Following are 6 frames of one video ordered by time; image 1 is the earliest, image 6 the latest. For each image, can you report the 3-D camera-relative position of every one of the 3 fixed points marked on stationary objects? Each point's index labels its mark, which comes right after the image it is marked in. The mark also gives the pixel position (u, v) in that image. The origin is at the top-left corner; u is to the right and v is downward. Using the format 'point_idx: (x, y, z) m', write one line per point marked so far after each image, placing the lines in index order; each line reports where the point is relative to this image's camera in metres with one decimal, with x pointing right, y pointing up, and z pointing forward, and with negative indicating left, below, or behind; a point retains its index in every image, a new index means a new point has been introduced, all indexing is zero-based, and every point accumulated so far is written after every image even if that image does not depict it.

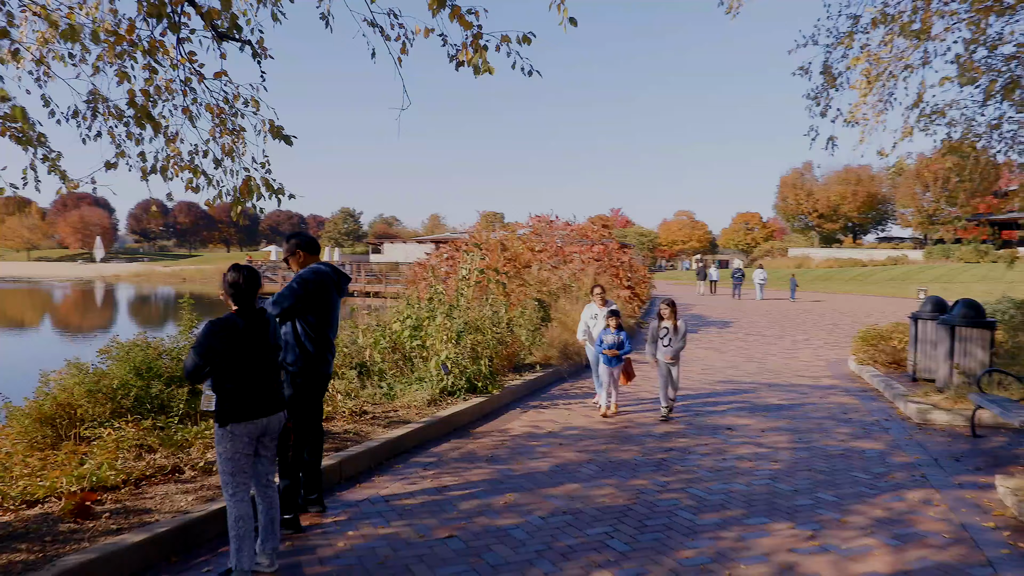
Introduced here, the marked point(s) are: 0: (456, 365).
0: (-0.7, -0.9, +8.5) m
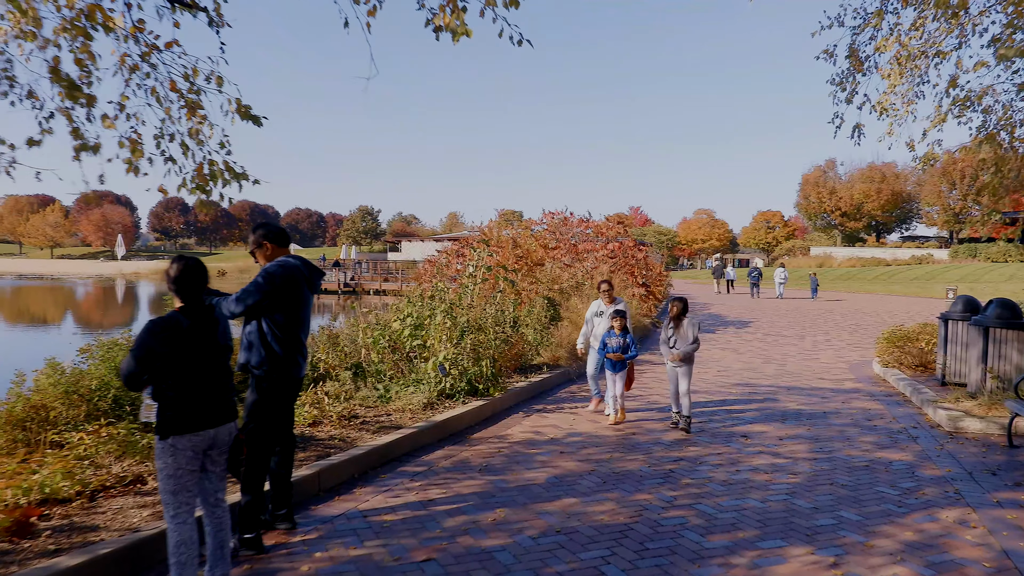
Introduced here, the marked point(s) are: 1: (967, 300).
0: (-0.6, -0.9, +8.1) m
1: (+5.9, -0.1, +9.3) m
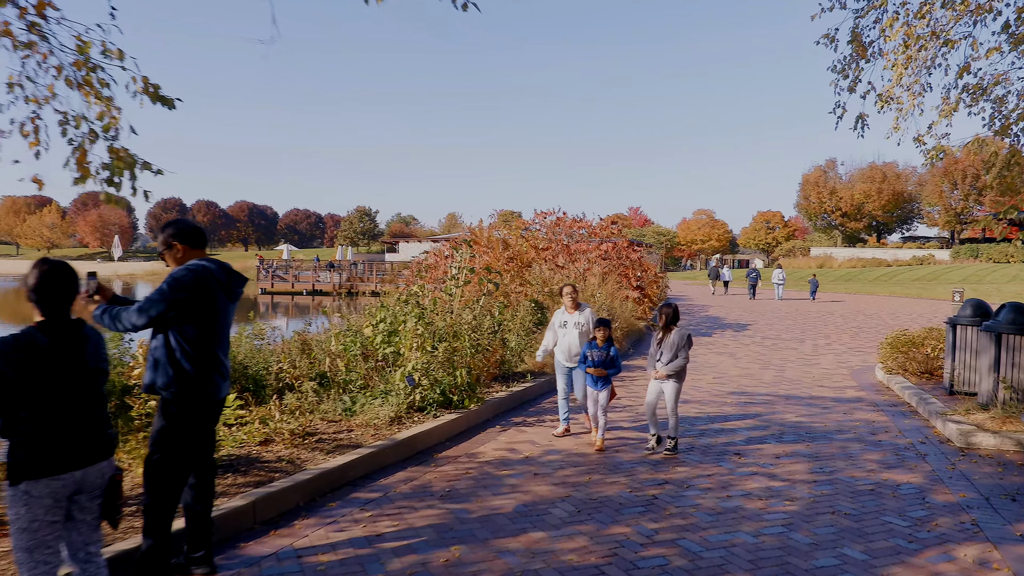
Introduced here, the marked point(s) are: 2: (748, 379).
0: (-0.9, -0.9, +7.5) m
1: (+5.7, -0.2, +8.7) m
2: (+3.7, -1.4, +11.2) m
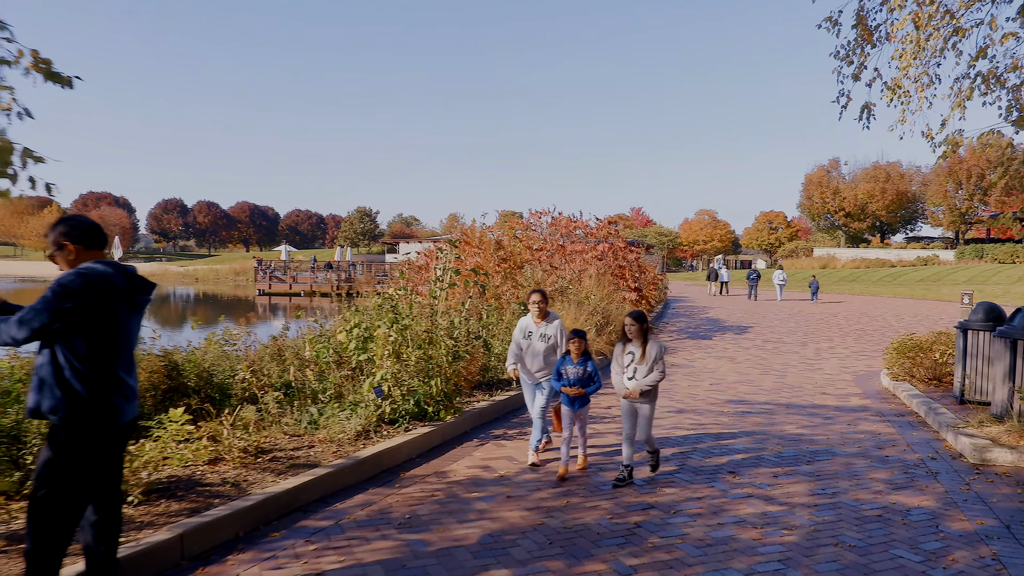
0: (-1.1, -1.0, +7.0) m
1: (+5.5, -0.2, +8.2) m
2: (+3.5, -1.5, +10.7) m
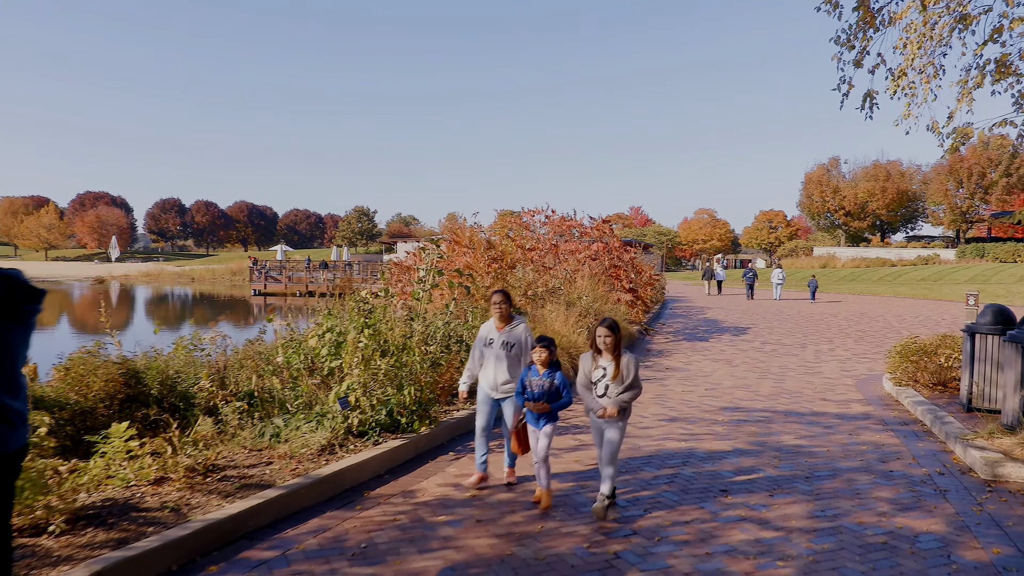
0: (-1.3, -1.0, +6.6) m
1: (+5.3, -0.2, +7.7) m
2: (+3.3, -1.5, +10.2) m
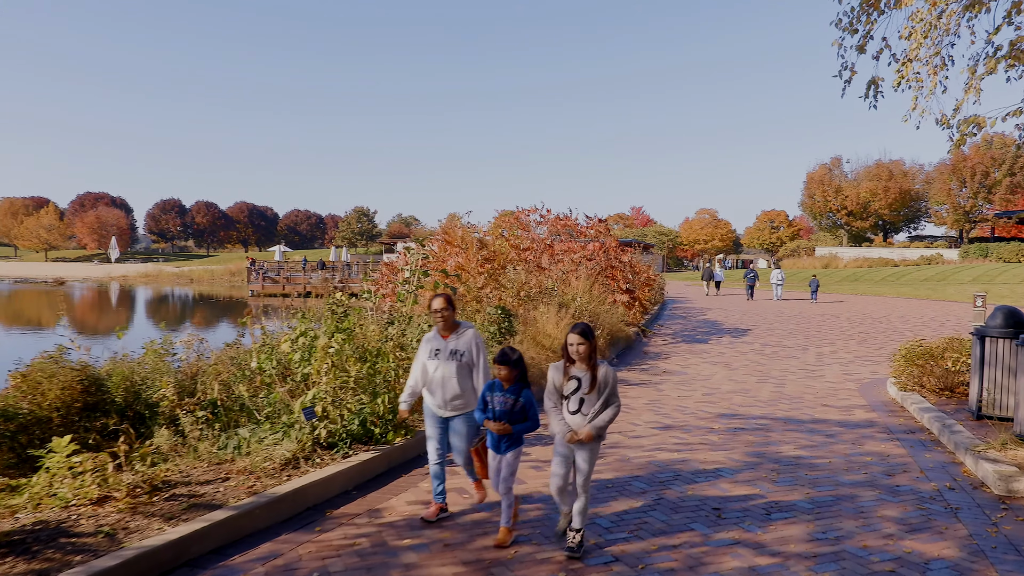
0: (-1.5, -1.0, +6.2) m
1: (+5.1, -0.2, +7.3) m
2: (+3.1, -1.5, +9.8) m
